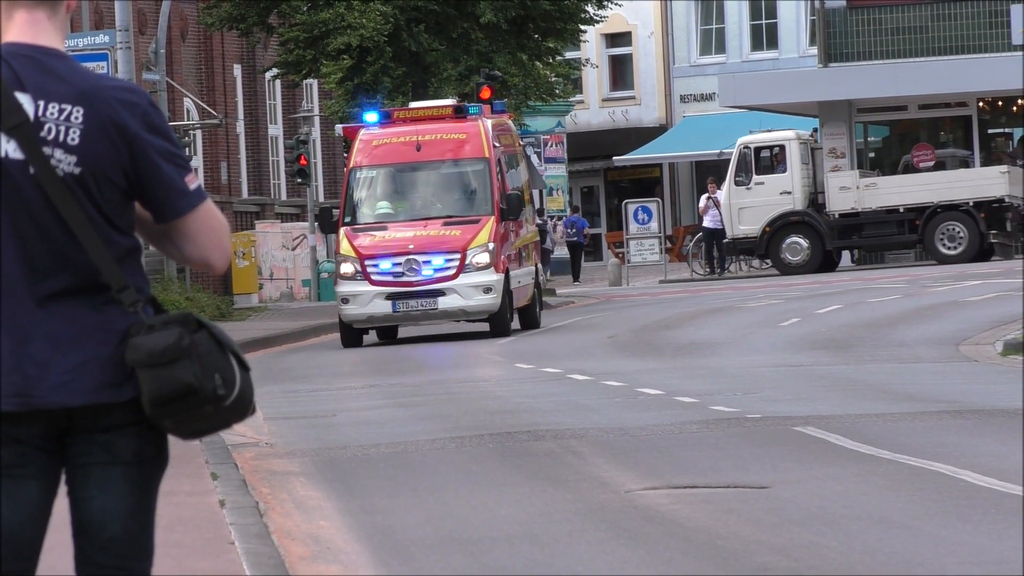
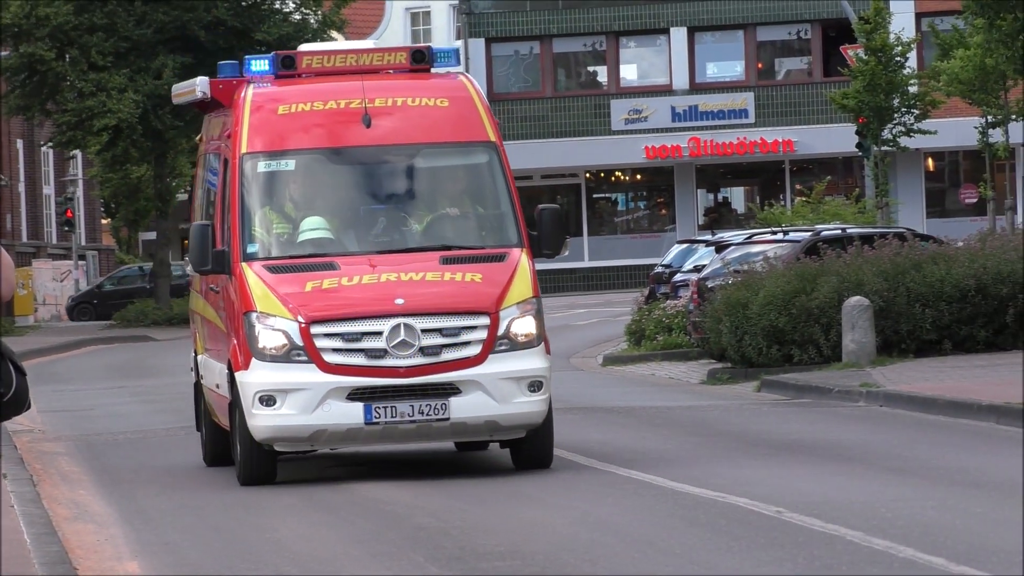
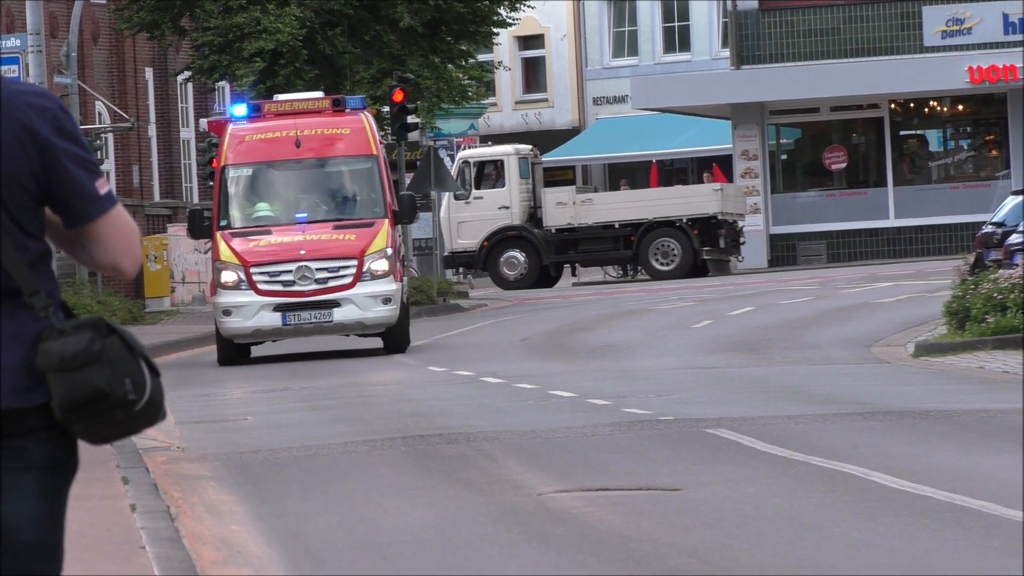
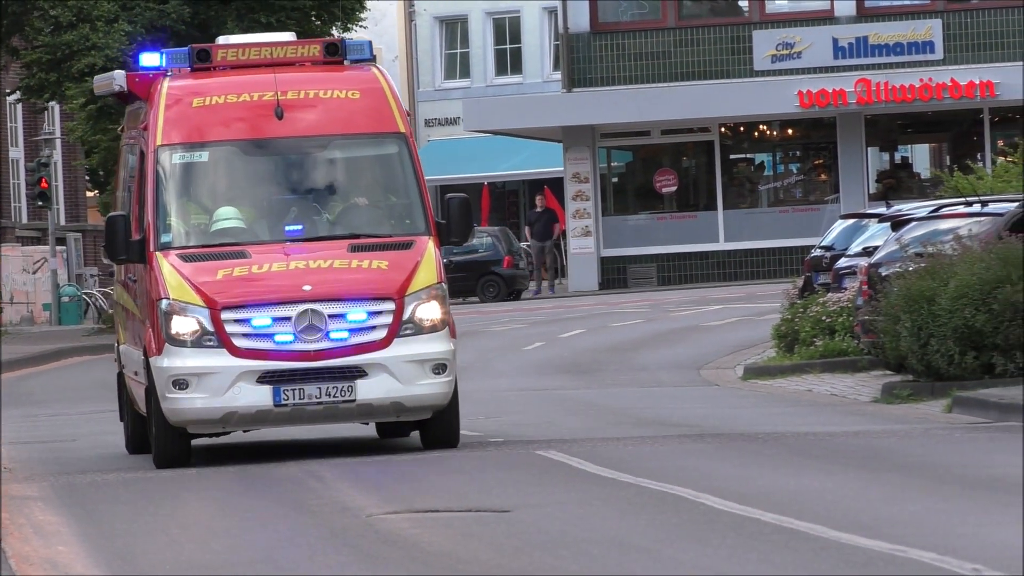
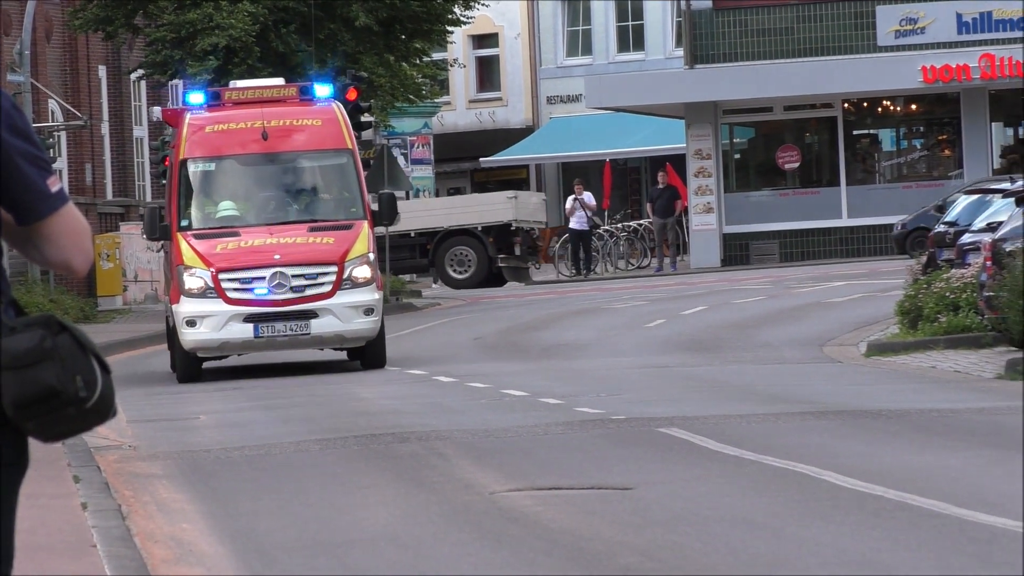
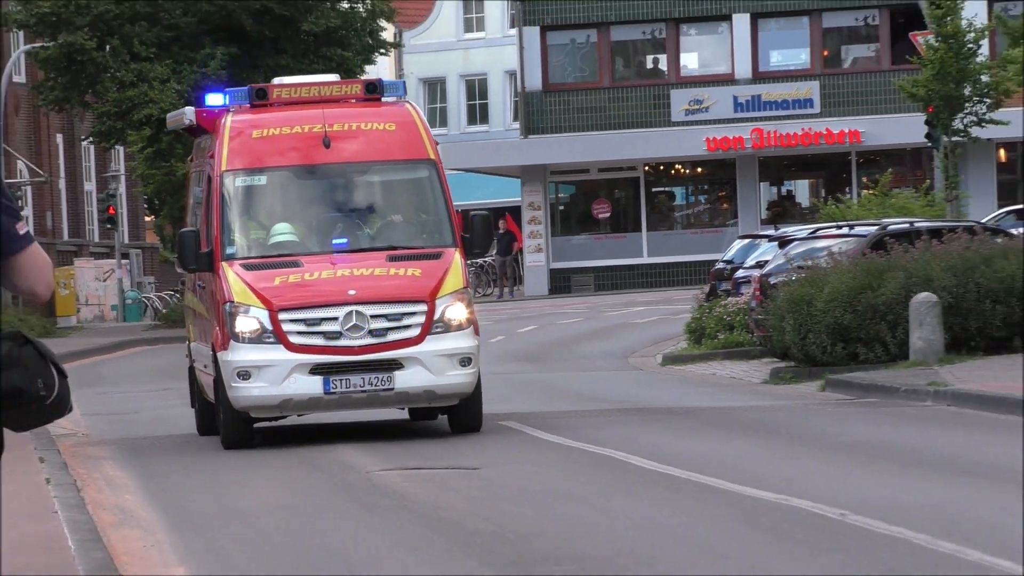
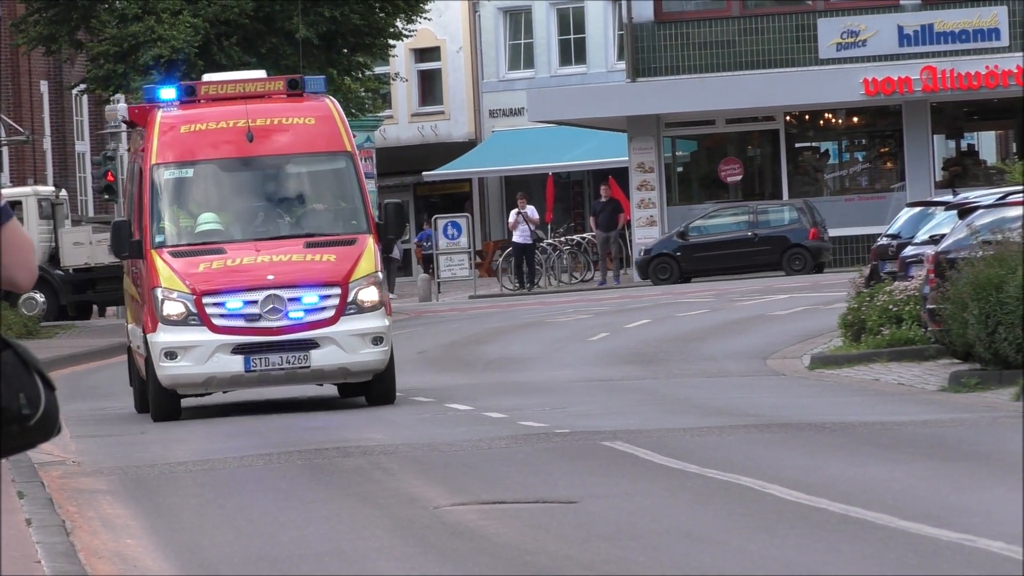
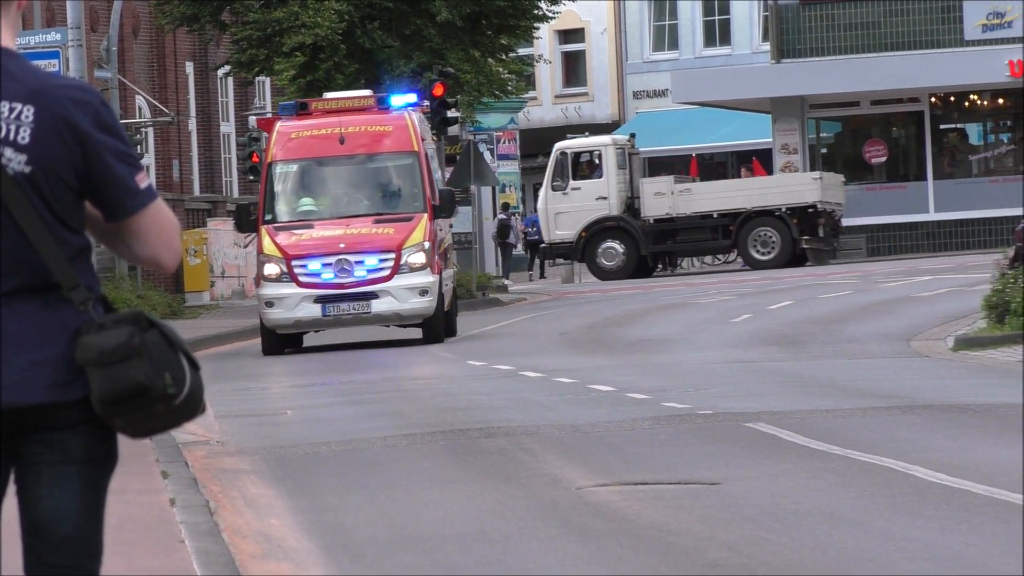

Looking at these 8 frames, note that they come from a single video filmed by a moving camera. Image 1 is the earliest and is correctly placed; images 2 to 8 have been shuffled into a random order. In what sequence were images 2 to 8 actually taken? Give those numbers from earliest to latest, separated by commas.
8, 3, 5, 7, 4, 6, 2
